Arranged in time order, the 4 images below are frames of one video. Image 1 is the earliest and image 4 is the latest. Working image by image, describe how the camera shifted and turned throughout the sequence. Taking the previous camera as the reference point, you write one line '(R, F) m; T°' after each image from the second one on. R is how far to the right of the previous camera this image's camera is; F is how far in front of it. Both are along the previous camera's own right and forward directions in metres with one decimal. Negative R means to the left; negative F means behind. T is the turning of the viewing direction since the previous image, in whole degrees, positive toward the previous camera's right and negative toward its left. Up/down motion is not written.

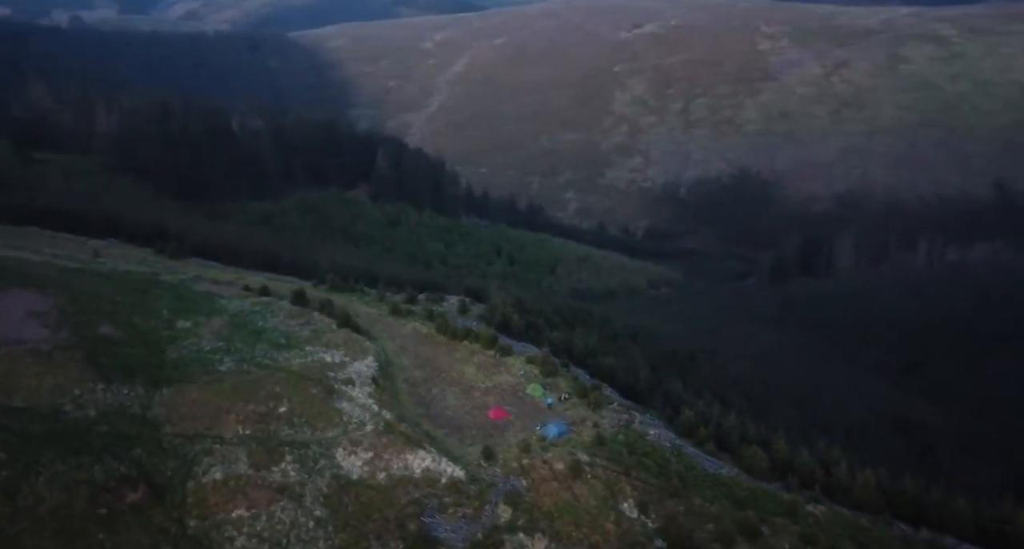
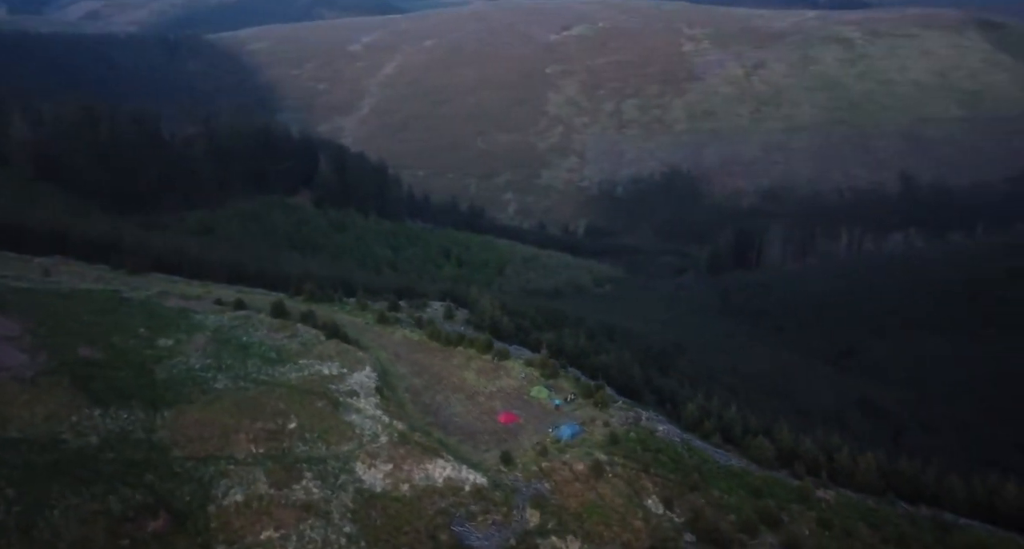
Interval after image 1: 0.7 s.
(-1.5, 0.0) m; +6°
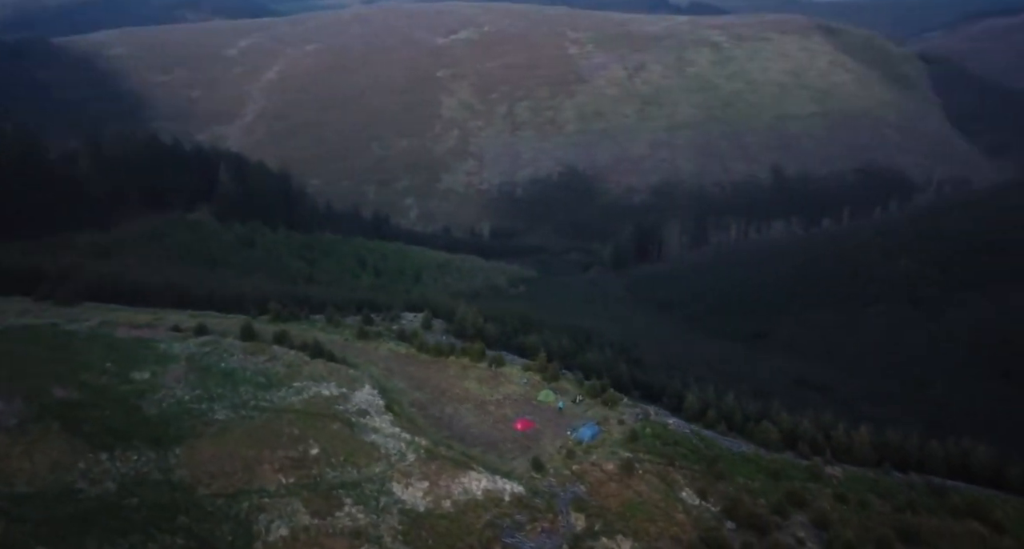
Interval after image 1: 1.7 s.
(-2.3, +0.2) m; +10°
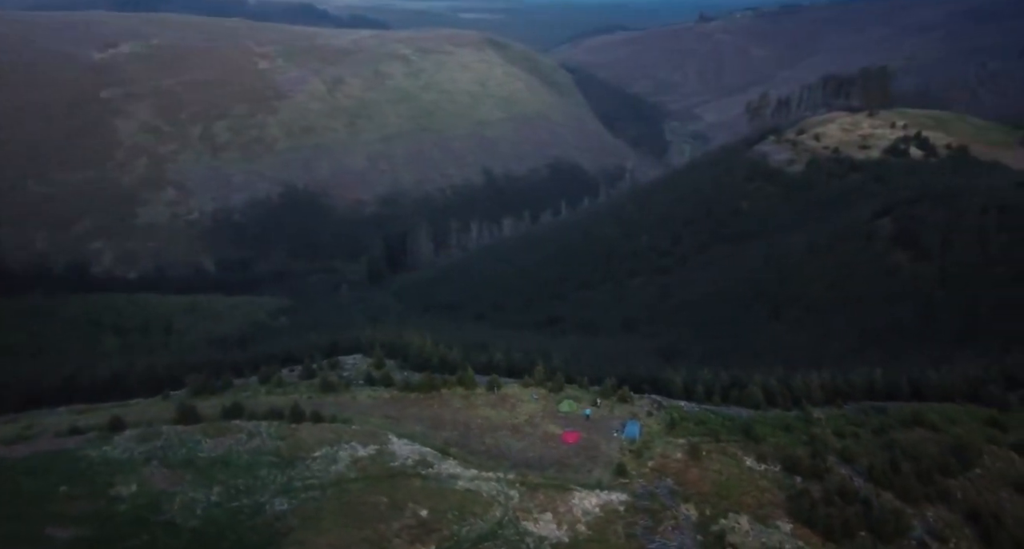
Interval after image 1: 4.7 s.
(-6.0, +1.8) m; +27°
